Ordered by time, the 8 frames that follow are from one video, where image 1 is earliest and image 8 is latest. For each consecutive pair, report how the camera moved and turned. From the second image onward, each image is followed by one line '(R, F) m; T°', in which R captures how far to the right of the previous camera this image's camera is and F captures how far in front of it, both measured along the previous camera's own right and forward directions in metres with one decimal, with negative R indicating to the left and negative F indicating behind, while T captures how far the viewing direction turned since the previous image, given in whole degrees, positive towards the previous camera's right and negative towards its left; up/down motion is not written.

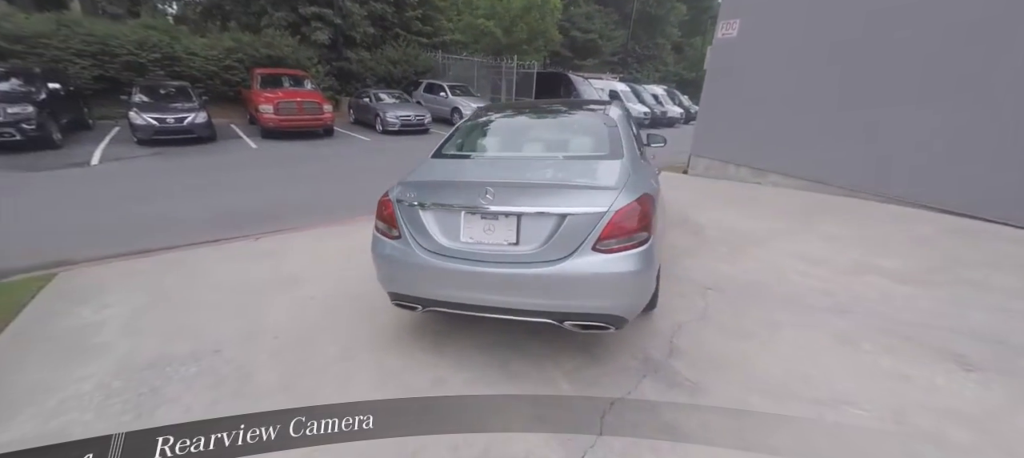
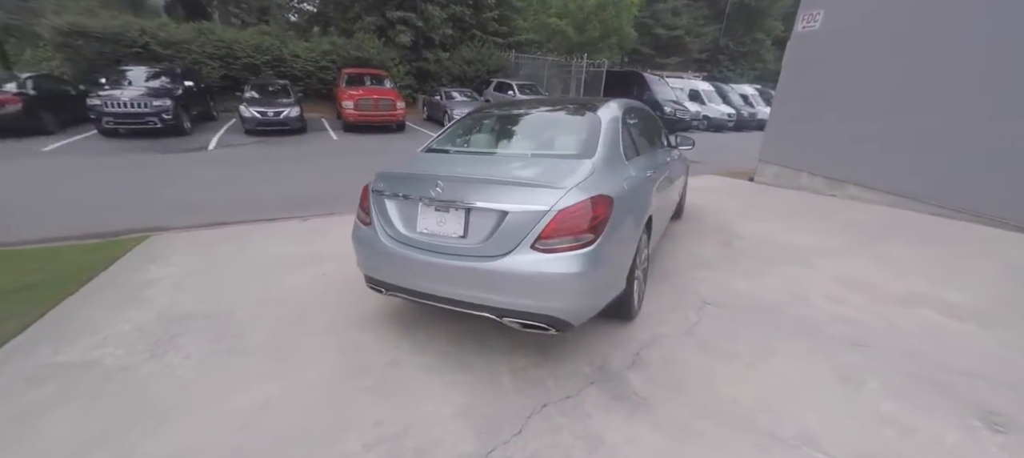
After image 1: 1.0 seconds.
(+0.8, 0.0) m; -12°
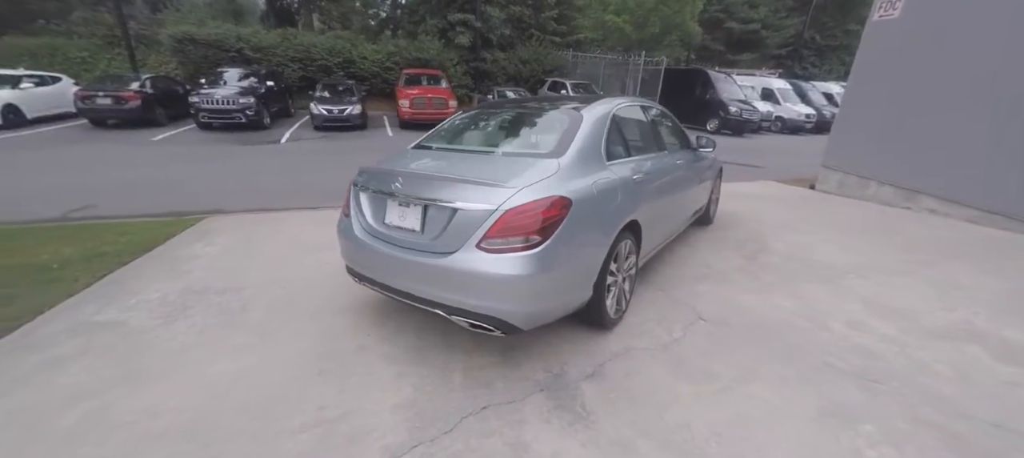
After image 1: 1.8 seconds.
(+0.7, +0.1) m; -10°
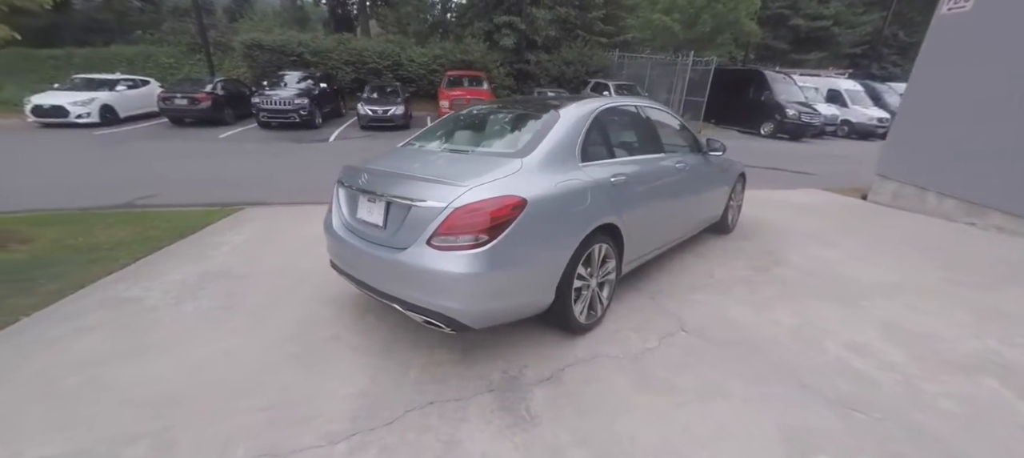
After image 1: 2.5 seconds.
(+0.6, 0.0) m; -8°
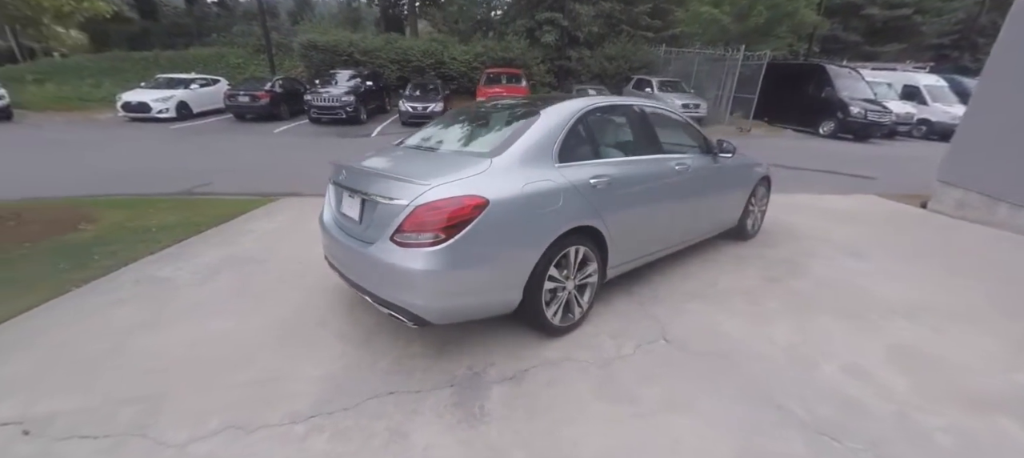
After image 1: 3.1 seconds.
(+0.5, 0.0) m; -7°
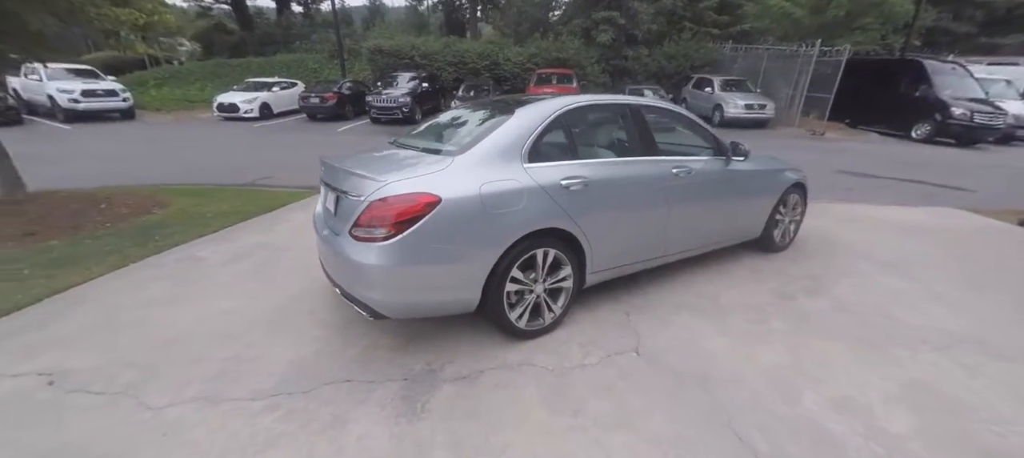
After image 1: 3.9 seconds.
(+0.6, +0.1) m; -9°
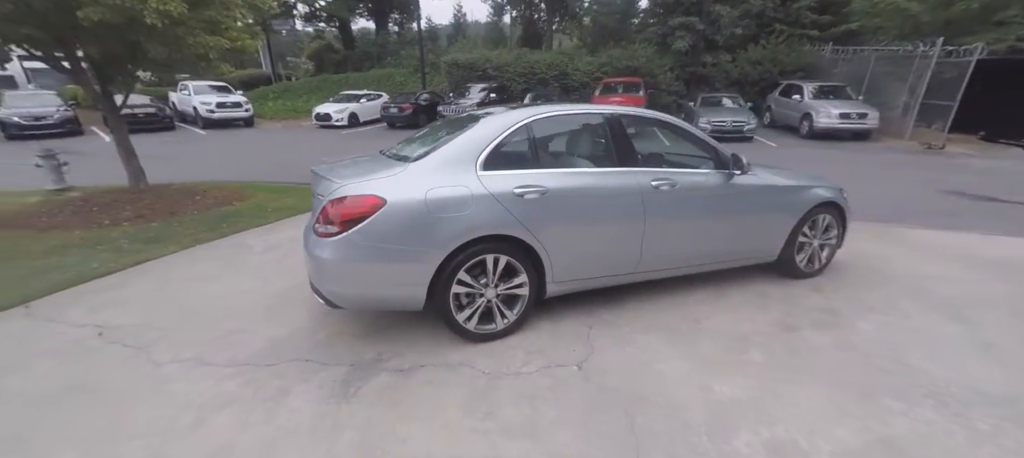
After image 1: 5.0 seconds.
(+0.8, +0.1) m; -12°
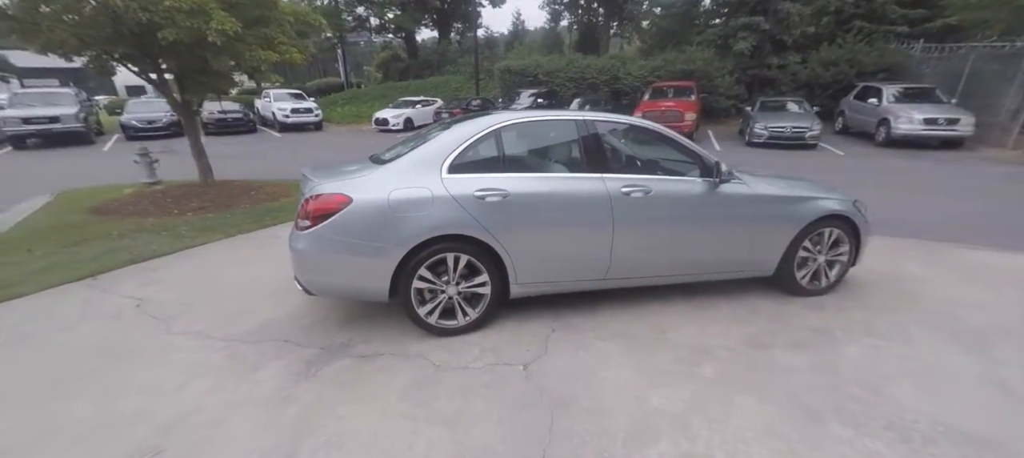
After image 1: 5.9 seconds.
(+0.6, +0.1) m; -9°
